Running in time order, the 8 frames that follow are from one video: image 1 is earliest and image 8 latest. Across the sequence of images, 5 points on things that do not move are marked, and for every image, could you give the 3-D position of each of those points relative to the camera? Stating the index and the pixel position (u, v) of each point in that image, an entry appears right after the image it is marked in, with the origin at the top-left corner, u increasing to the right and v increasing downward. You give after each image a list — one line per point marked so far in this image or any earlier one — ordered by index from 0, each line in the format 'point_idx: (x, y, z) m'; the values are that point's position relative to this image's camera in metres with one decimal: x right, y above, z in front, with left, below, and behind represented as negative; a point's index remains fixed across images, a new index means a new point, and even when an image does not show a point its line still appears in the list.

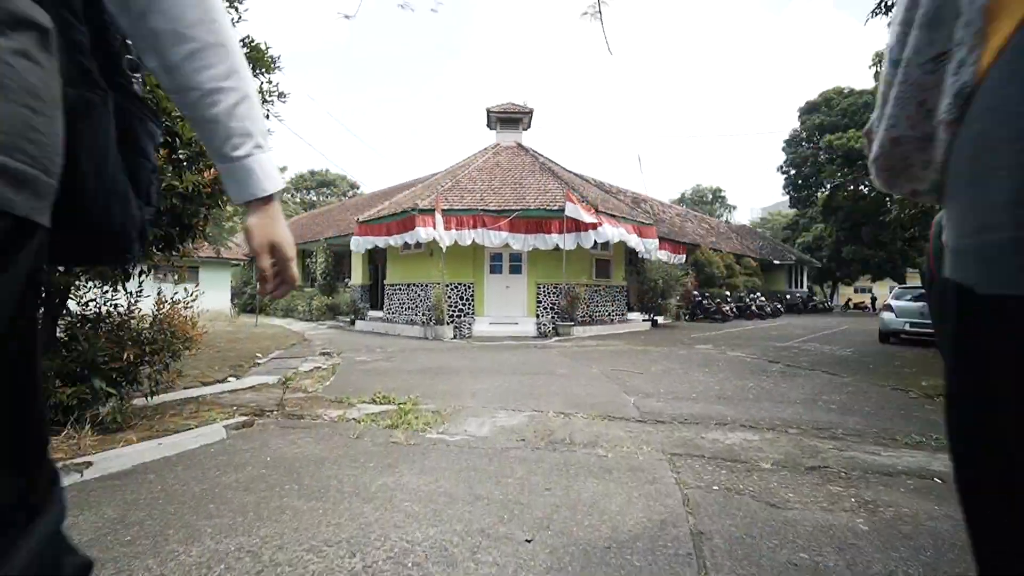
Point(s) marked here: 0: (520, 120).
0: (+0.3, +6.7, +18.7) m
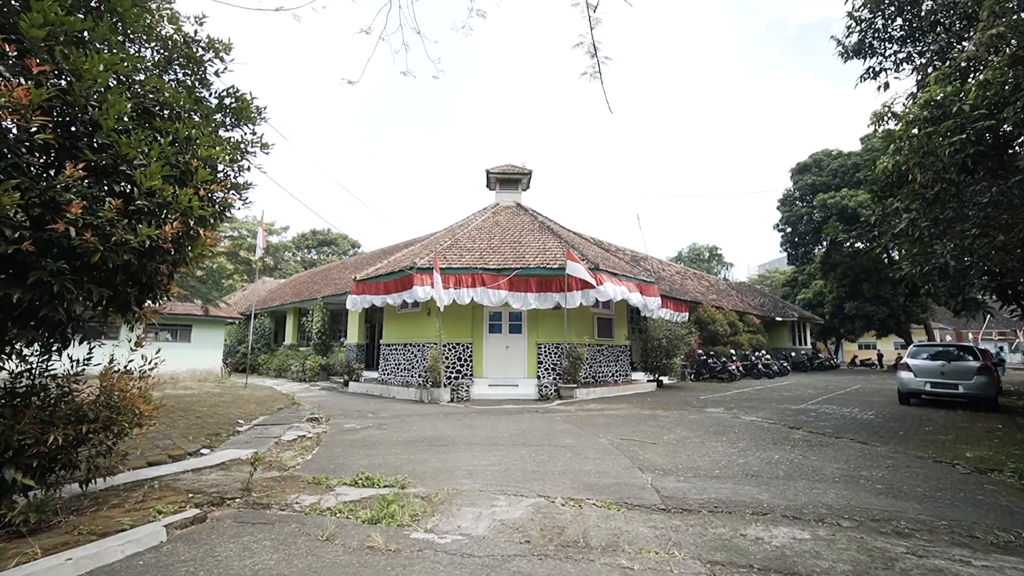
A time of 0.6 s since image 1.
0: (+0.3, +4.3, +19.1) m
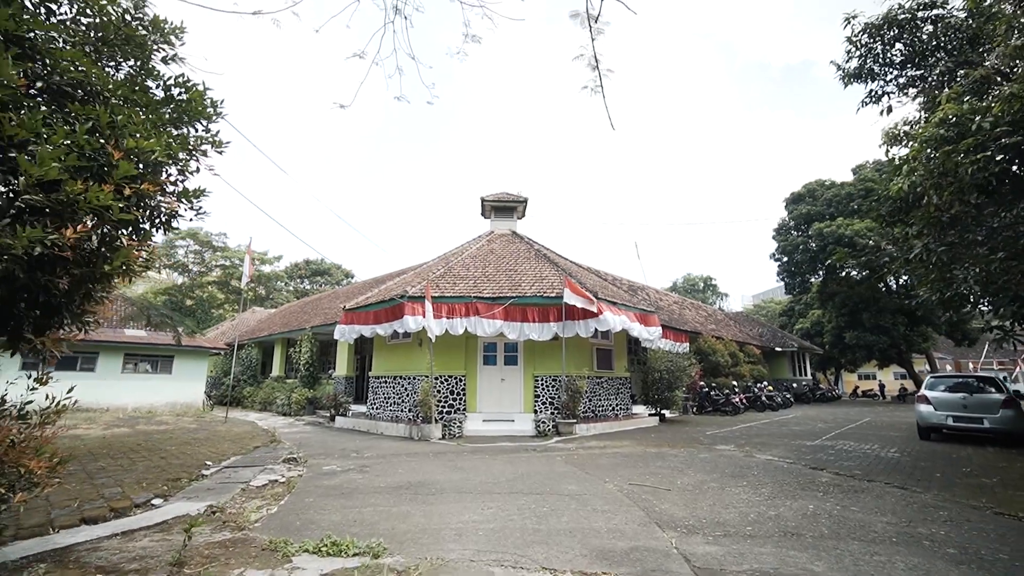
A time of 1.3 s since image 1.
0: (+0.1, +3.1, +18.9) m
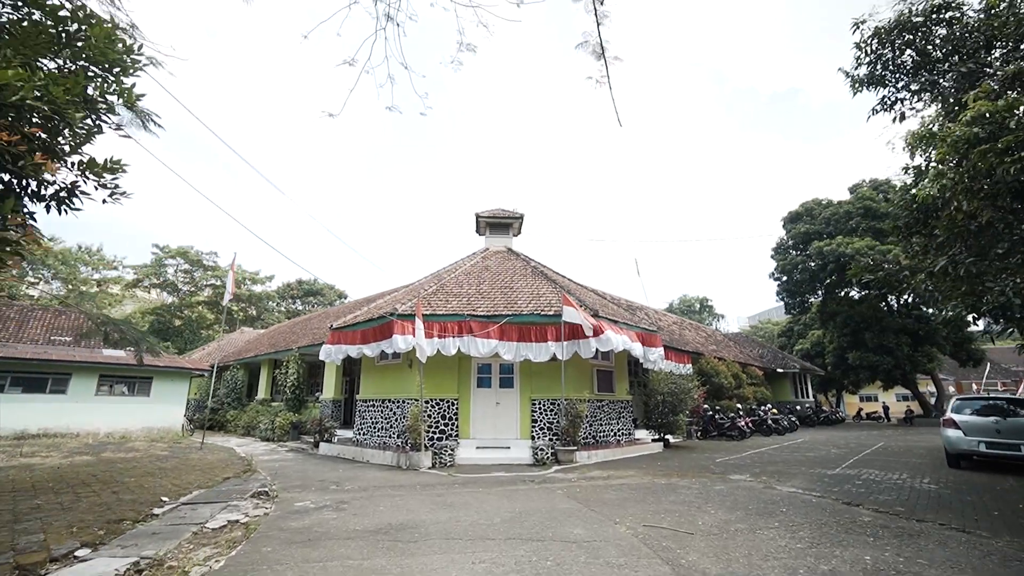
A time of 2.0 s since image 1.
0: (-0.1, +2.4, +18.4) m
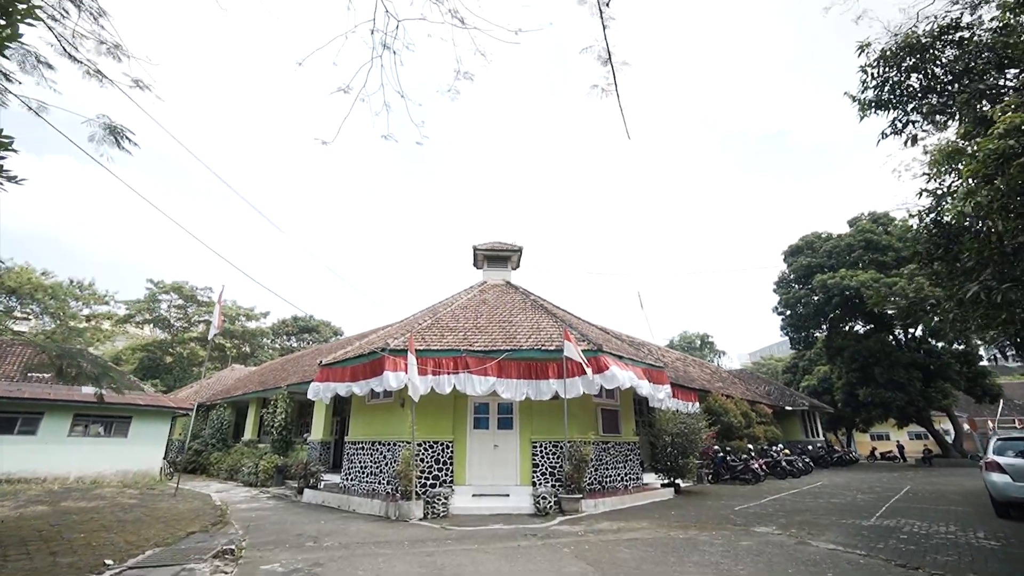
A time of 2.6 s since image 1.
0: (-0.1, +1.1, +17.9) m
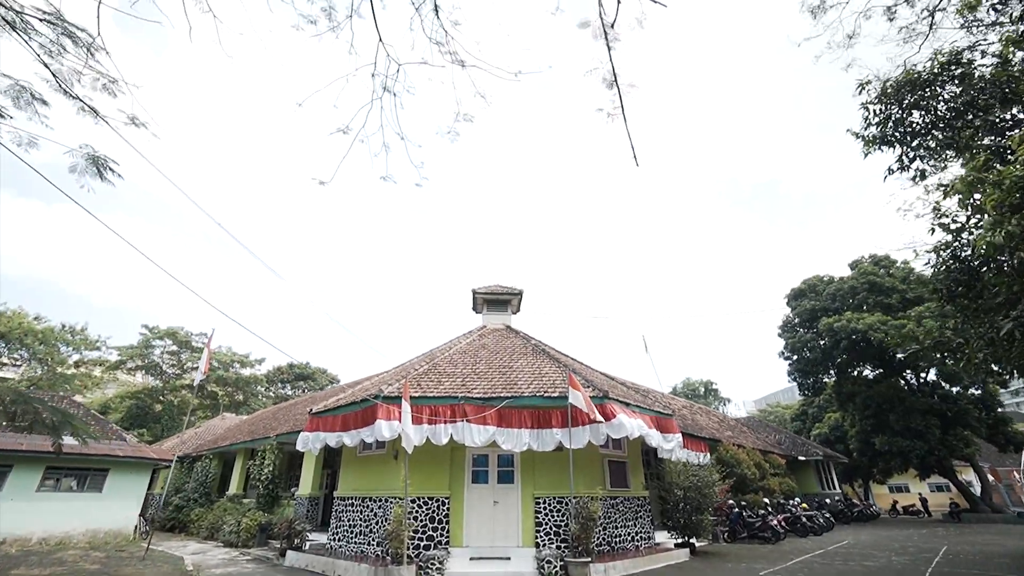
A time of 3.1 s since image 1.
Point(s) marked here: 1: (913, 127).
0: (-0.1, -0.5, +17.5) m
1: (+7.3, +2.9, +8.5) m
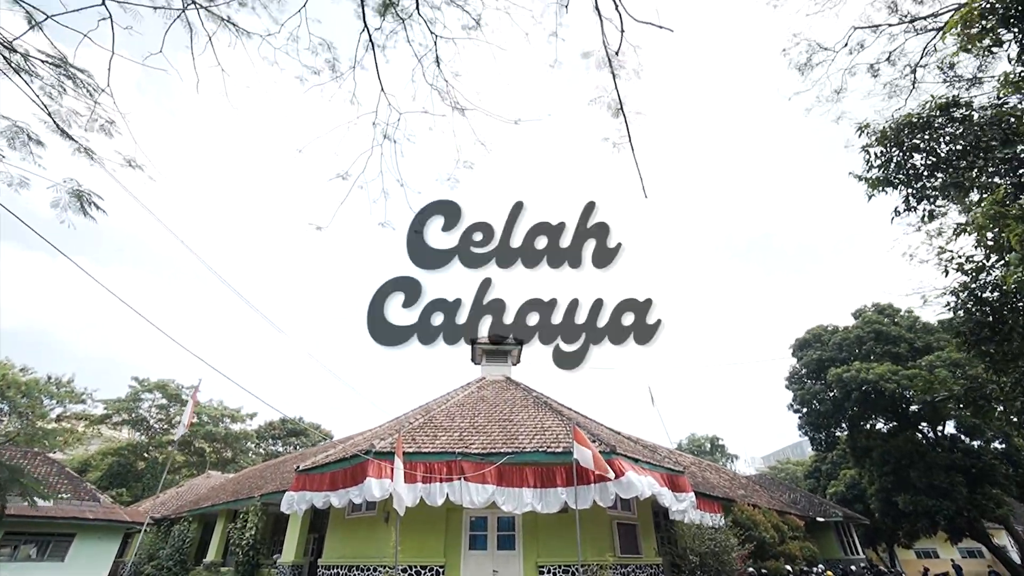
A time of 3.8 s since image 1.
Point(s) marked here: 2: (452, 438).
0: (-0.1, -2.3, +17.0) m
1: (+7.3, +2.1, +8.5) m
2: (-1.3, -3.3, +10.4) m
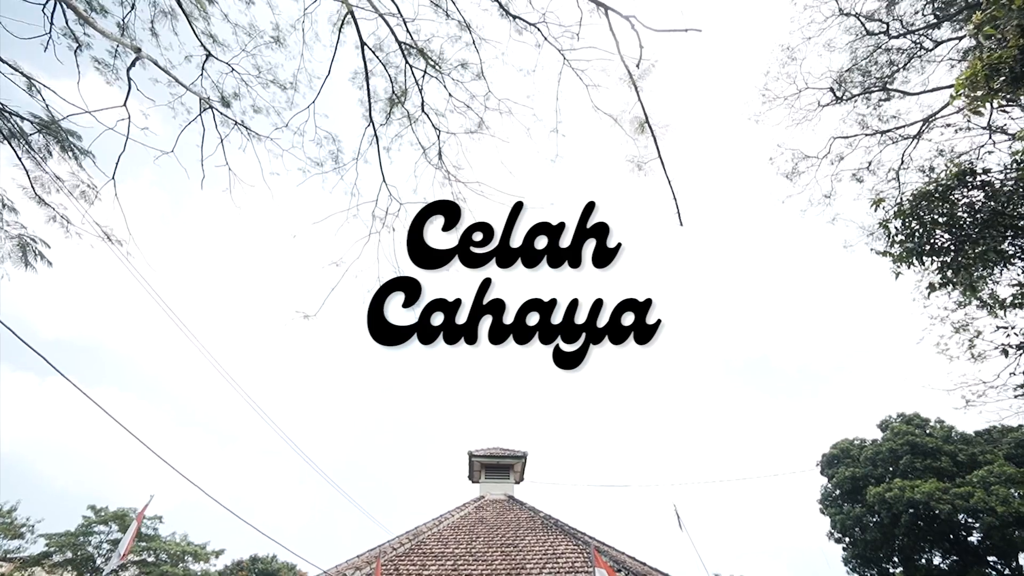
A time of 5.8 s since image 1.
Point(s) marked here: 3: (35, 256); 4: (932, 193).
0: (0.0, -5.7, +15.1) m
1: (+7.4, +0.8, +8.0) m
2: (-1.2, -5.0, +8.5) m
3: (-4.7, +0.3, +4.6) m
4: (+7.1, +1.6, +7.8) m
